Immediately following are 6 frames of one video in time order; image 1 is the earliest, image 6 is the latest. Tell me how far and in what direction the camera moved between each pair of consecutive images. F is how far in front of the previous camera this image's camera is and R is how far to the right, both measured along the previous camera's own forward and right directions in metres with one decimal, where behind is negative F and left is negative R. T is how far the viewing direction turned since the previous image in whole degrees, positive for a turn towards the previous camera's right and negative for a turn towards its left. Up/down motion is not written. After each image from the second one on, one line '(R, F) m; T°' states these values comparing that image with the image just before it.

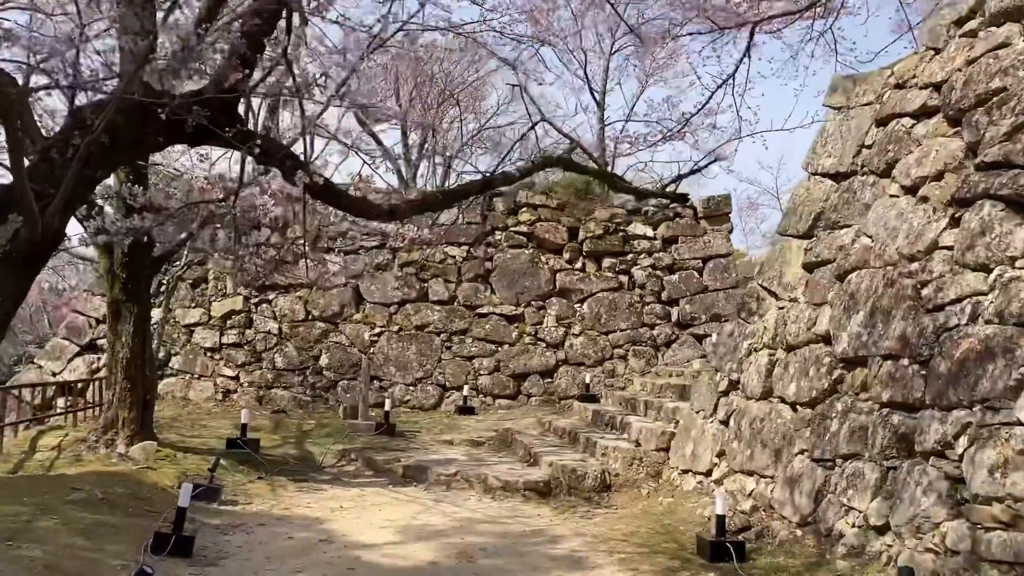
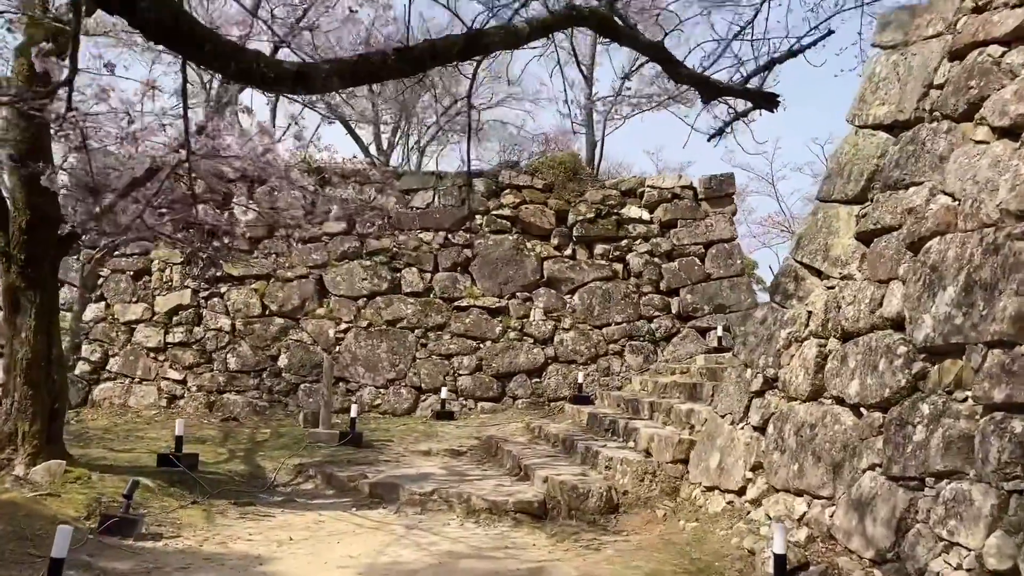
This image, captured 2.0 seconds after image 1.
(0.0, +0.8) m; +1°
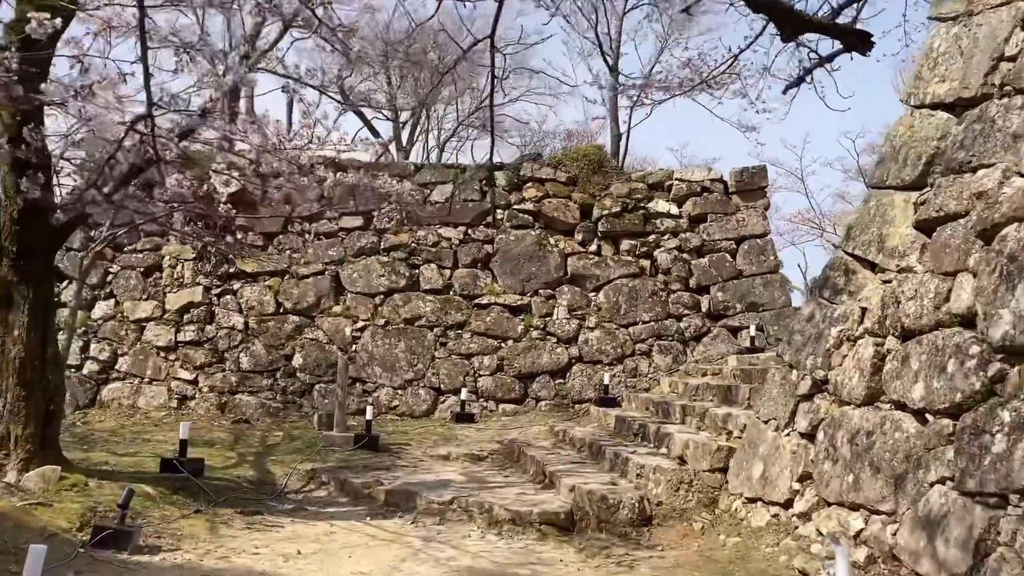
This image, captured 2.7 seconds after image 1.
(0.0, +0.3) m; -1°
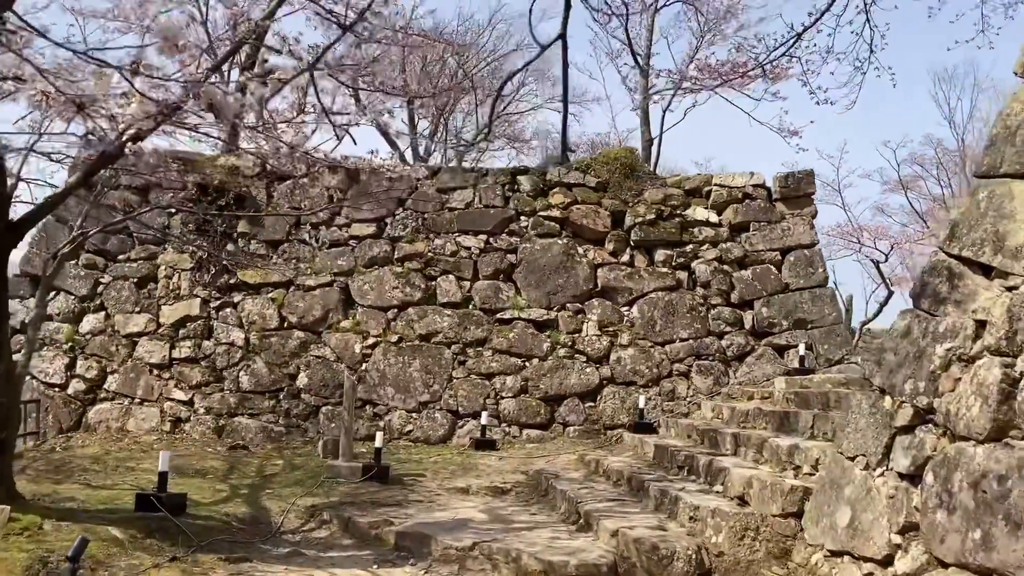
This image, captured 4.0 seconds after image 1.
(-0.1, +0.6) m; -1°
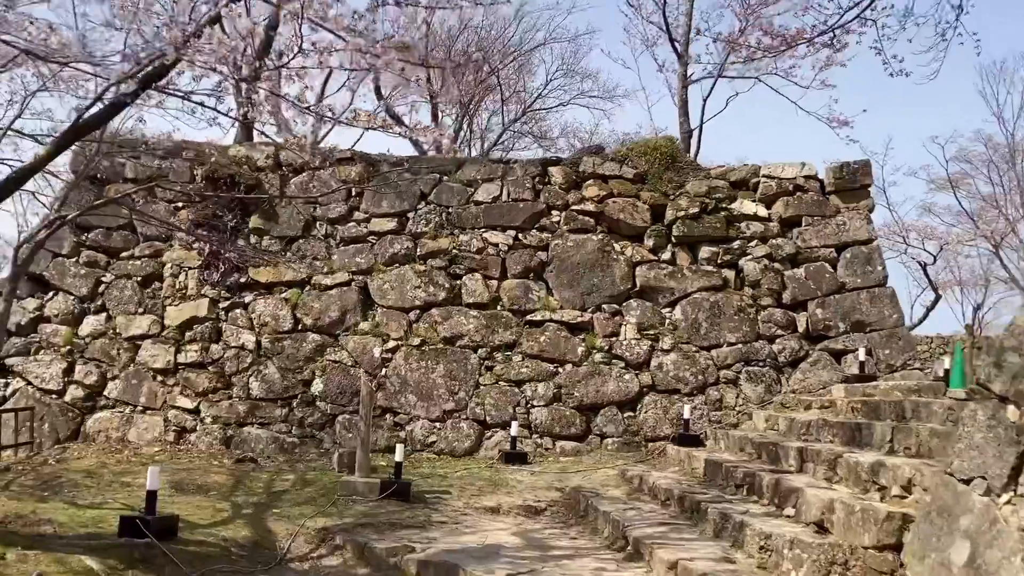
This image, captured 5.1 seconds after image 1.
(-0.1, +0.5) m; -1°
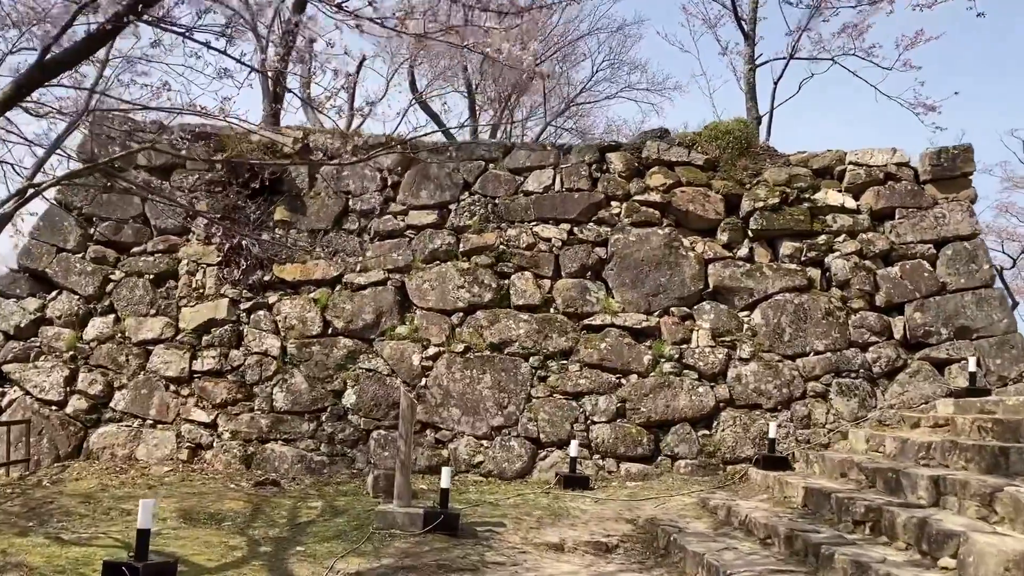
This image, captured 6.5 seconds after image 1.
(-0.2, +0.7) m; -2°
